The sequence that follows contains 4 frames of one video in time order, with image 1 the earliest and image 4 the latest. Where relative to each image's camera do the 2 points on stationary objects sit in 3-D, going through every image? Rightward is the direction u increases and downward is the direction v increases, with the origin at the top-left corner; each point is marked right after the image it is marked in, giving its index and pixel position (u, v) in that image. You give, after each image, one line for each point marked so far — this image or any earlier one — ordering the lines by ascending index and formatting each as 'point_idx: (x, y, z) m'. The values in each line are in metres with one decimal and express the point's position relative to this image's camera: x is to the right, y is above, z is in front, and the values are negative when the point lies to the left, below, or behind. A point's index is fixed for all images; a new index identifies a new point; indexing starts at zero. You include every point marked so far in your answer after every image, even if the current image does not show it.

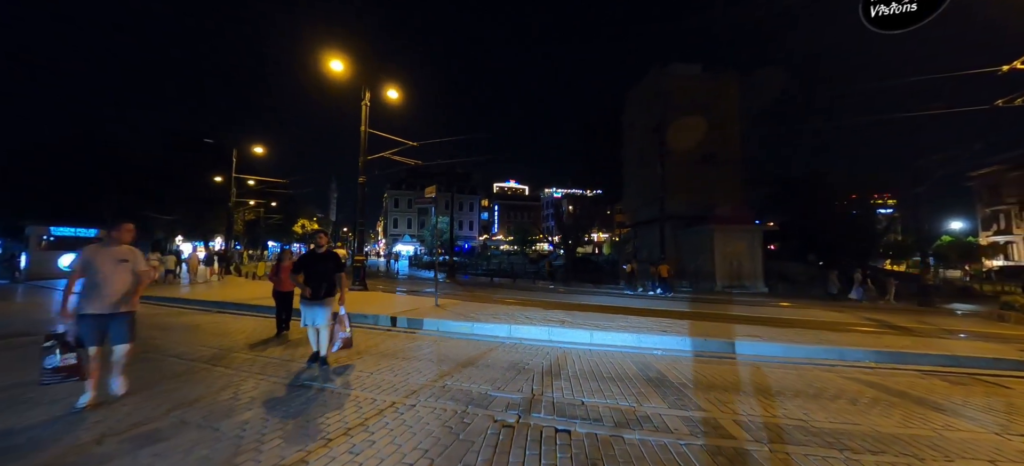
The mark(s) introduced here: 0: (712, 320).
0: (+6.7, -2.9, +11.5) m
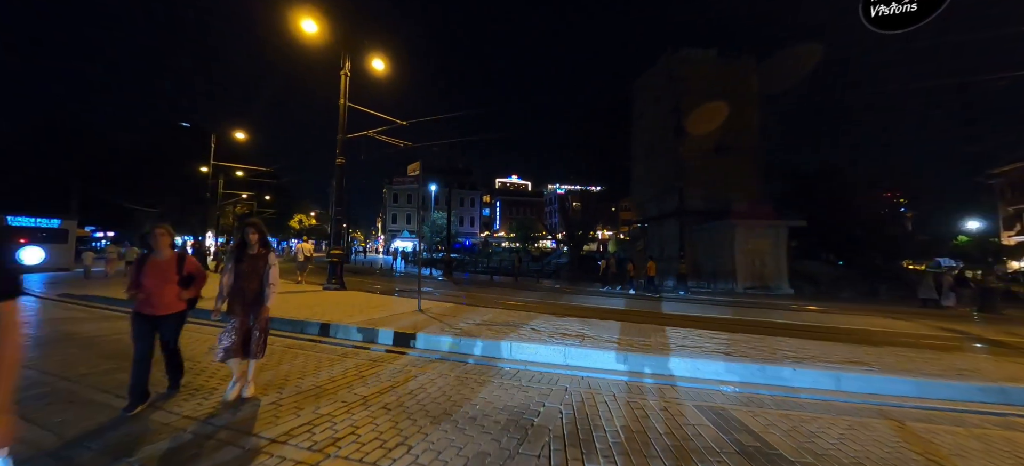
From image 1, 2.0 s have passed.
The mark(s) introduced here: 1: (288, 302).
0: (+6.7, -2.7, +9.4) m
1: (-6.3, -2.0, +9.6) m
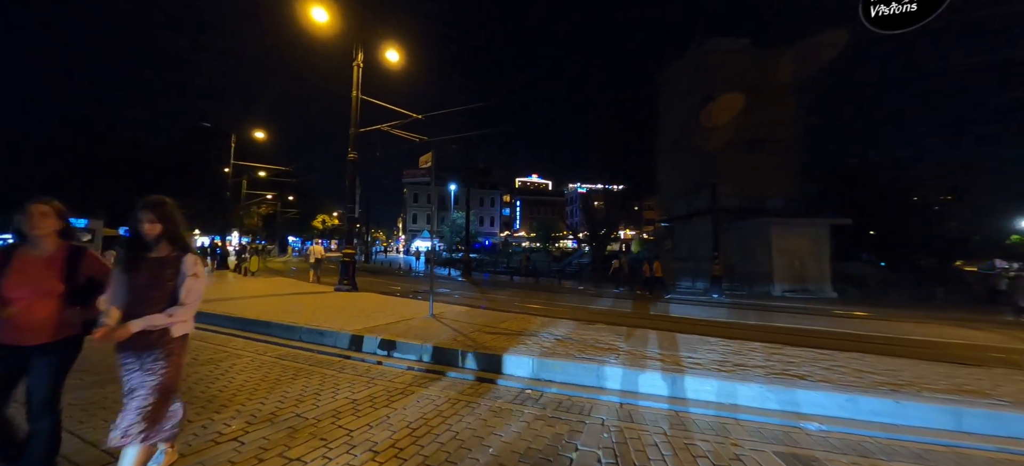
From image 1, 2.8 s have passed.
0: (+7.3, -2.6, +8.1) m
1: (-5.8, -1.9, +9.1) m
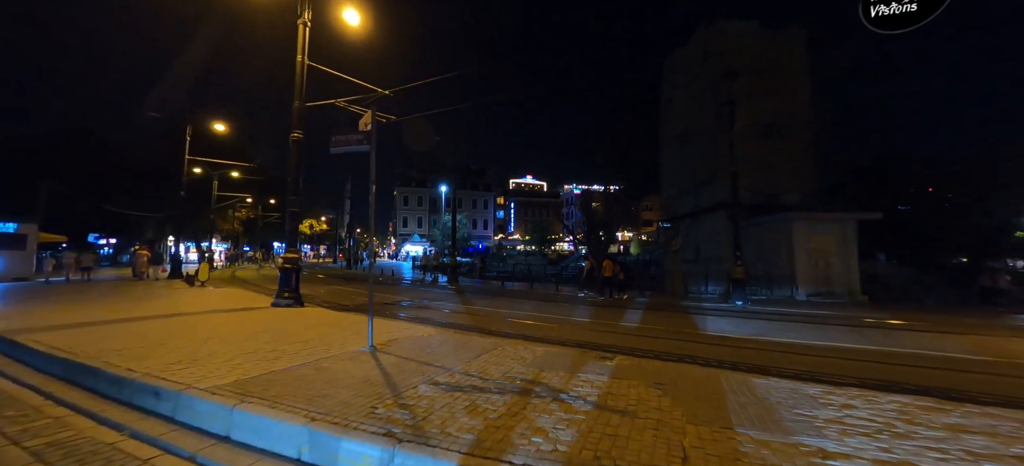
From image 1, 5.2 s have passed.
0: (+6.9, -2.4, +5.7) m
1: (-6.1, -1.9, +6.6) m
